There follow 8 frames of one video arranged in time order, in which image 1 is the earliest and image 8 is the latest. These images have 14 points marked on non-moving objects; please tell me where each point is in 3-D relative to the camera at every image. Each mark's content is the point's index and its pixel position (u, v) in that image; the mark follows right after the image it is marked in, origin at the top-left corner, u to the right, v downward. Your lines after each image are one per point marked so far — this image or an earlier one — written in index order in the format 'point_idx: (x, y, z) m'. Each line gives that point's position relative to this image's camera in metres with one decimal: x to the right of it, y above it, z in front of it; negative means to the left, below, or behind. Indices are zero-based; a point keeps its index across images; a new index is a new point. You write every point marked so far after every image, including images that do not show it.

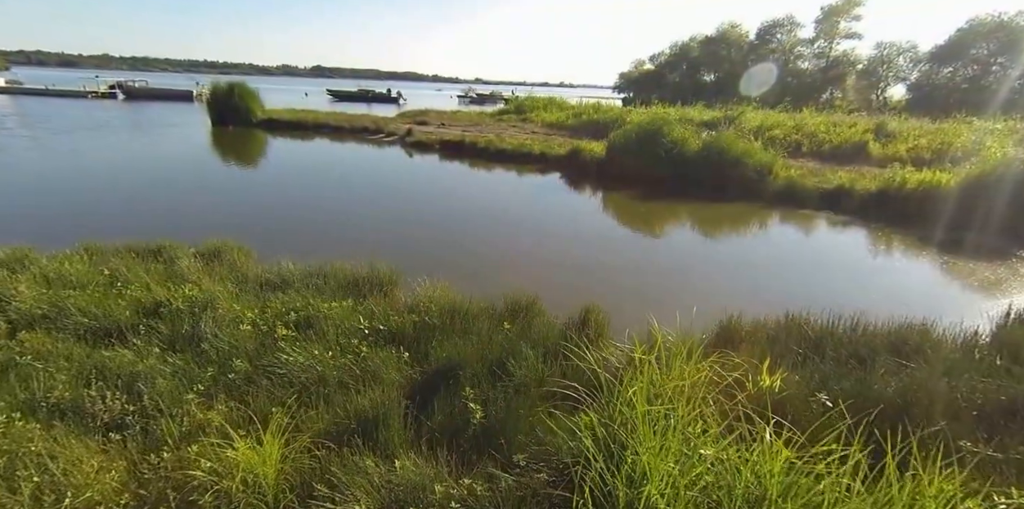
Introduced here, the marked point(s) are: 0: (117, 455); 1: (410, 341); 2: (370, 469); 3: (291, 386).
0: (-2.6, -1.4, +3.3) m
1: (-1.0, -0.9, +5.0) m
2: (-0.9, -1.4, +3.1) m
3: (-1.7, -1.1, +4.1) m
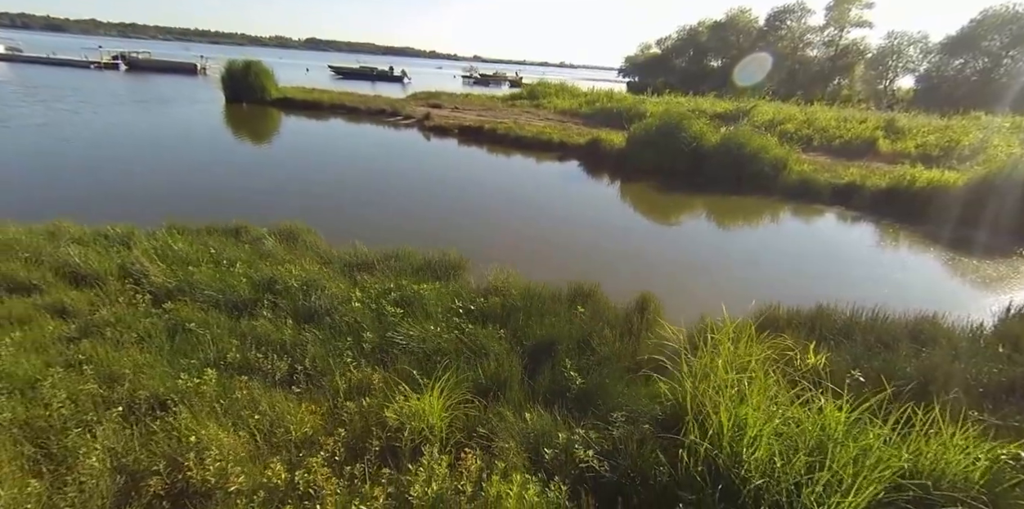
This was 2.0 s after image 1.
0: (-1.7, -1.3, +4.1) m
1: (-0.1, -0.8, +5.9) m
2: (0.0, -1.4, +4.0) m
3: (-0.9, -1.0, +4.9) m
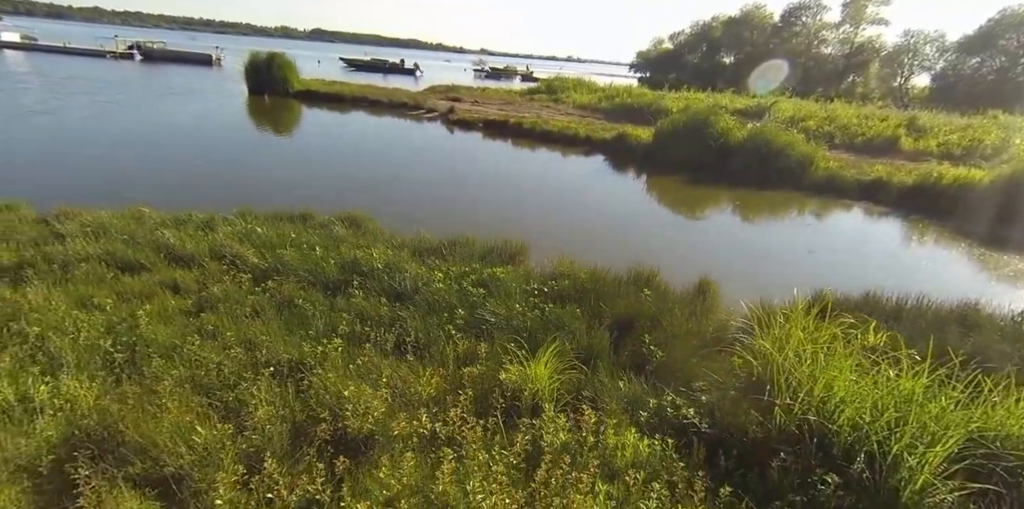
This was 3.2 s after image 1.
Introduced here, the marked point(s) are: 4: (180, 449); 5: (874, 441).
0: (-0.8, -1.1, +4.6) m
1: (+0.8, -0.6, +6.4) m
2: (+0.9, -1.2, +4.5) m
3: (+0.1, -0.8, +5.4) m
4: (-2.3, -1.4, +3.5) m
5: (+2.5, -1.3, +3.4) m
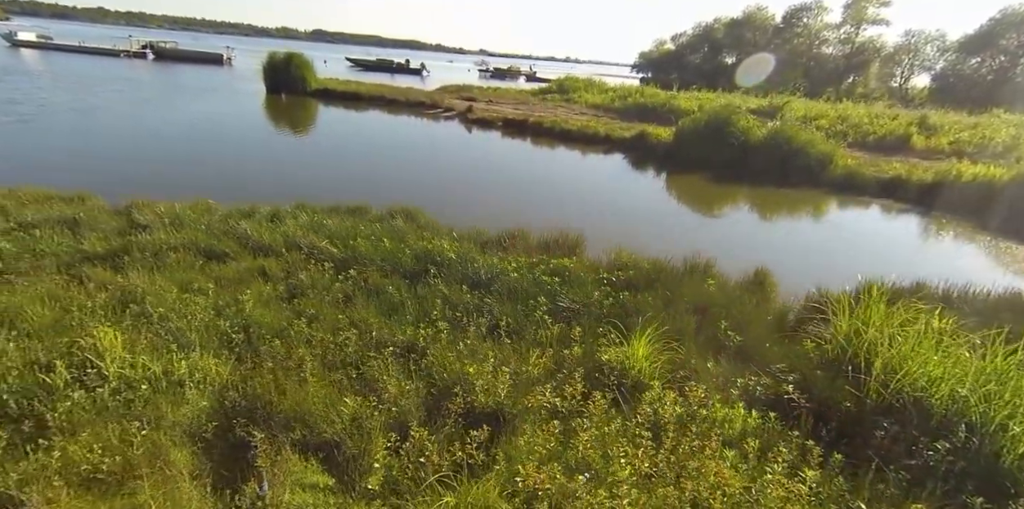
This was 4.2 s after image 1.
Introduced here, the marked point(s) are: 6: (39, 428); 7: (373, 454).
0: (+0.1, -1.0, +4.9) m
1: (+1.8, -0.5, +6.6) m
2: (+1.8, -1.1, +4.7) m
3: (+1.0, -0.7, +5.7) m
4: (-1.3, -1.3, +3.8) m
5: (+3.5, -1.2, +3.7) m
6: (-3.5, -1.3, +3.7) m
7: (-1.0, -1.4, +3.5) m
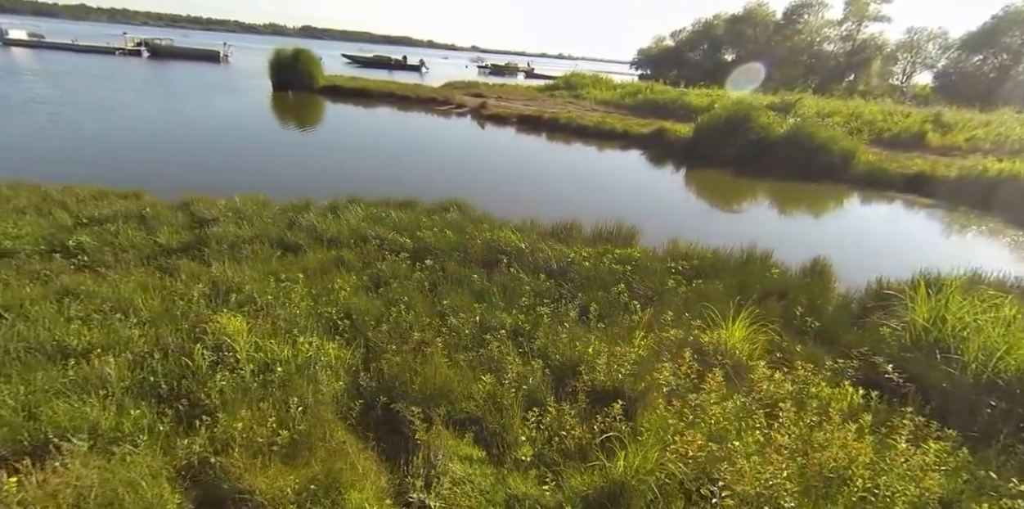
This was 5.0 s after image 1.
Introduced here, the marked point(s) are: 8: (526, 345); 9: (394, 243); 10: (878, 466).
0: (+1.2, -0.8, +5.1) m
1: (+2.8, -0.3, +6.8) m
2: (+2.8, -0.9, +4.9) m
3: (+2.0, -0.6, +5.9) m
4: (-0.3, -1.1, +4.0) m
5: (+4.5, -1.1, +3.9) m
6: (-2.4, -1.2, +3.8) m
7: (0.0, -1.3, +3.7) m
8: (+0.1, -0.9, +4.7) m
9: (-1.8, +0.2, +7.4) m
10: (+2.5, -1.4, +3.4) m
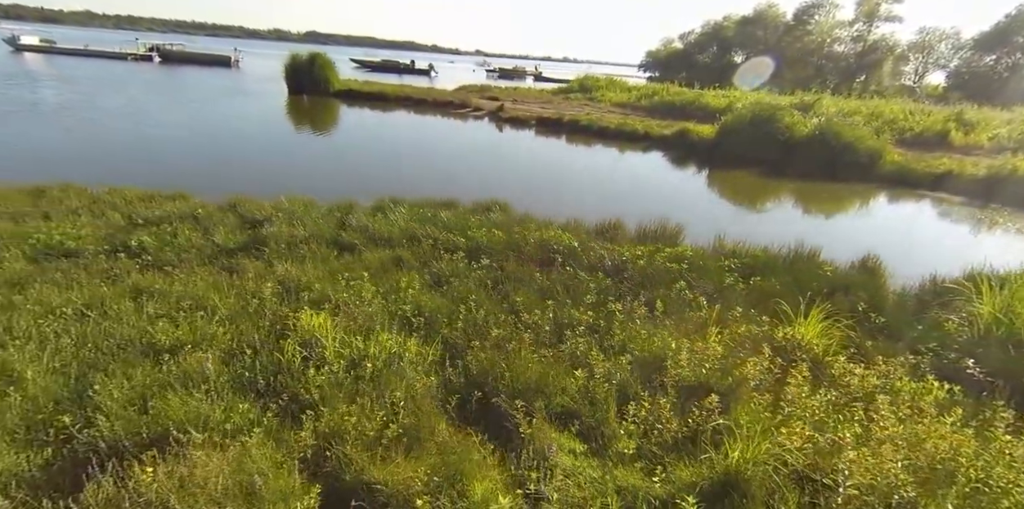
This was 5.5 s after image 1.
0: (+1.9, -0.8, +5.1) m
1: (+3.6, -0.3, +6.8) m
2: (+3.6, -0.9, +4.9) m
3: (+2.8, -0.5, +5.9) m
4: (+0.4, -1.1, +4.0) m
5: (+5.3, -1.0, +3.9) m
6: (-1.7, -1.2, +3.9) m
7: (+0.8, -1.3, +3.7) m
8: (+0.9, -0.8, +4.8) m
9: (-1.0, +0.2, +7.5) m
10: (+3.2, -1.4, +3.4) m
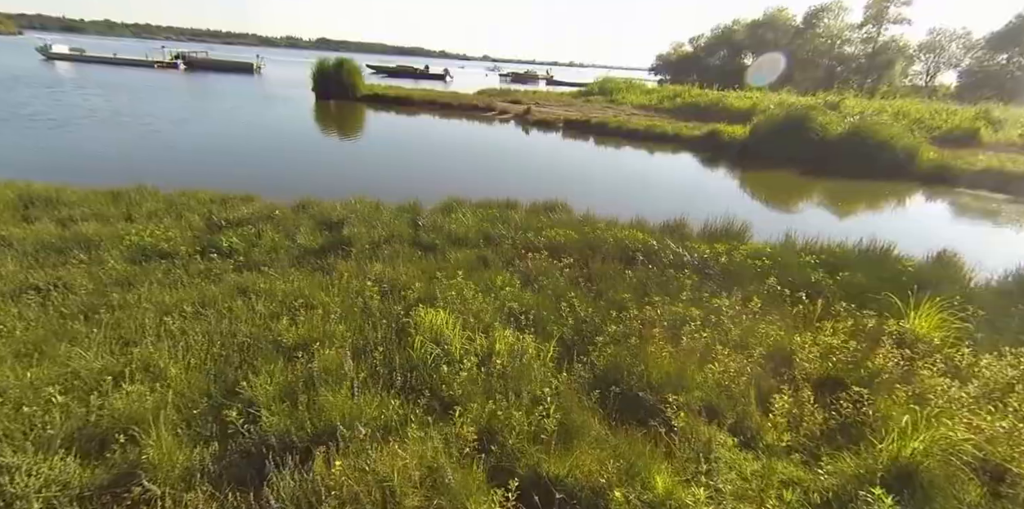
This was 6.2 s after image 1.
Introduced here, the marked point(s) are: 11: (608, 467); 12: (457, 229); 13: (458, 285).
0: (+3.1, -0.7, +5.1) m
1: (+4.8, -0.3, +6.8) m
2: (+4.7, -0.8, +4.9) m
3: (+4.0, -0.5, +5.8) m
4: (+1.5, -1.1, +4.0) m
5: (+6.4, -0.9, +3.8) m
6: (-0.6, -1.1, +3.9) m
7: (+1.9, -1.2, +3.7) m
8: (+2.0, -0.8, +4.8) m
9: (+0.2, +0.2, +7.5) m
10: (+4.4, -1.3, +3.3) m
11: (+0.6, -1.3, +3.1) m
12: (-0.9, +0.4, +7.9) m
13: (-0.6, -0.4, +5.8) m
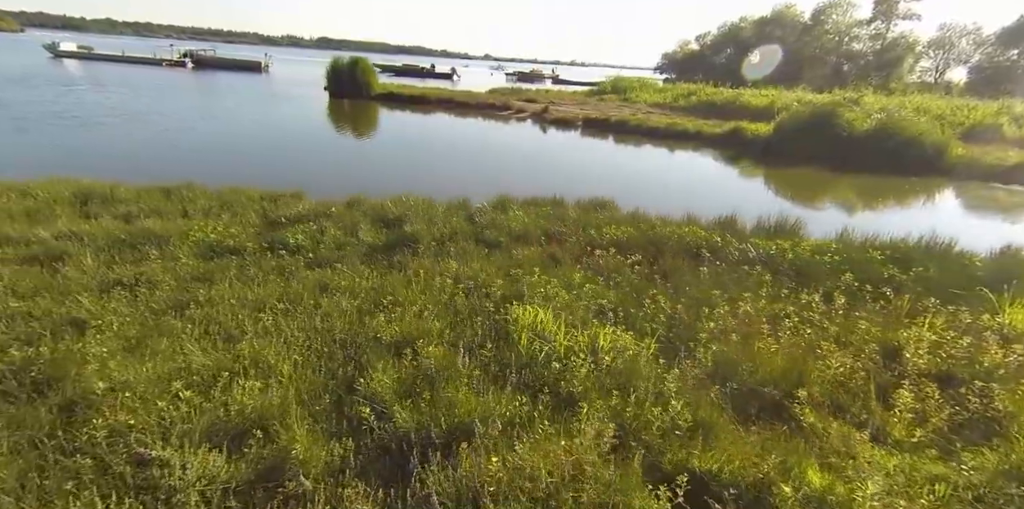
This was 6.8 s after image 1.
0: (+4.0, -0.7, +5.0) m
1: (+5.7, -0.2, +6.7) m
2: (+5.7, -0.8, +4.8) m
3: (+4.9, -0.4, +5.8) m
4: (+2.5, -1.0, +4.0) m
5: (+7.3, -0.9, +3.7) m
6: (+0.4, -1.1, +3.9) m
7: (+2.9, -1.2, +3.7) m
8: (+3.0, -0.8, +4.7) m
9: (+1.2, +0.2, +7.5) m
10: (+5.3, -1.3, +3.3) m
11: (+1.6, -1.3, +3.1) m
12: (+0.1, +0.5, +7.9) m
13: (+0.3, -0.3, +5.7) m
